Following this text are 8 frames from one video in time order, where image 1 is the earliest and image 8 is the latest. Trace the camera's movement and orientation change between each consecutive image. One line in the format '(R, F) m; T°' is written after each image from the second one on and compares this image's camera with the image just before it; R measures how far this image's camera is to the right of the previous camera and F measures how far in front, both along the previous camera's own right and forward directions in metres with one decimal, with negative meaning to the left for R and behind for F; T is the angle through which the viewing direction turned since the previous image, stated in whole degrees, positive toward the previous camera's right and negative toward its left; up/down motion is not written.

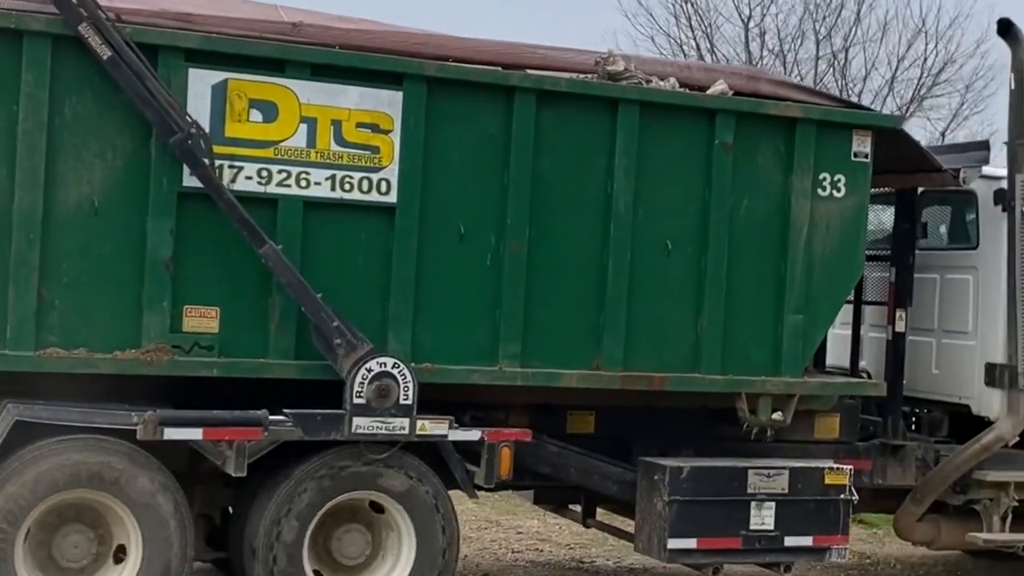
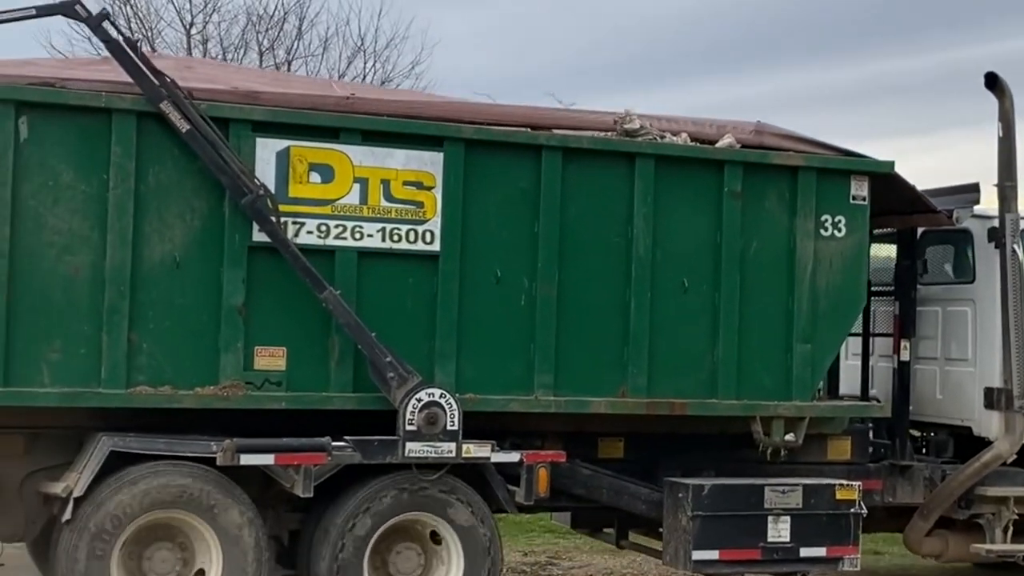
(0.0, -0.7) m; -1°
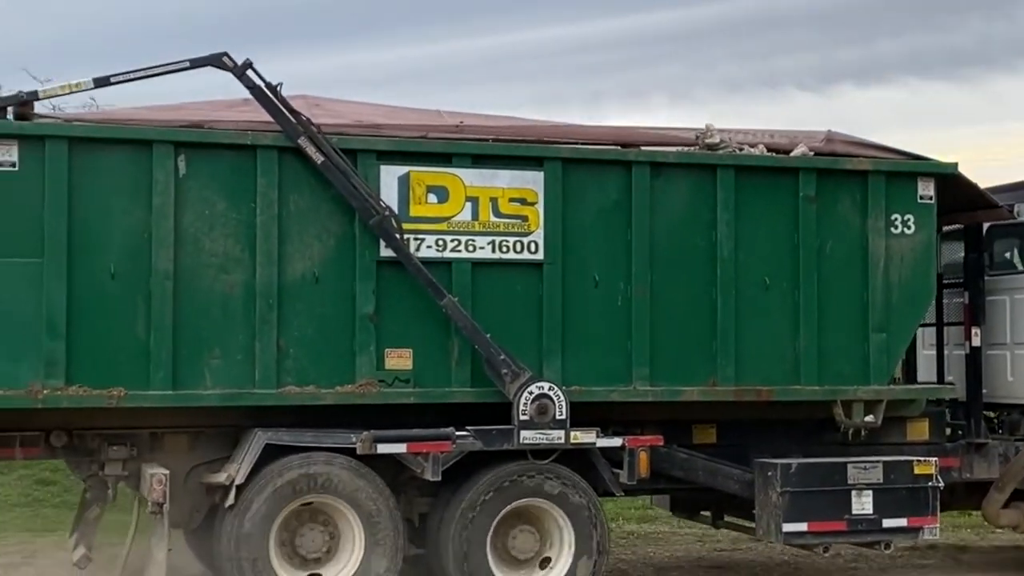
(-0.1, -0.8) m; -4°
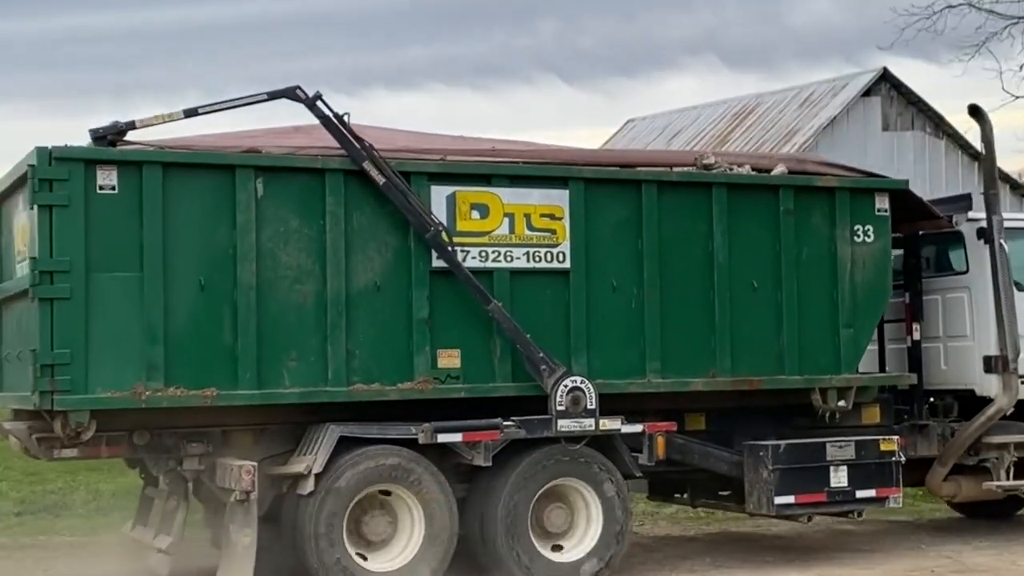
(-1.1, -0.8) m; +7°
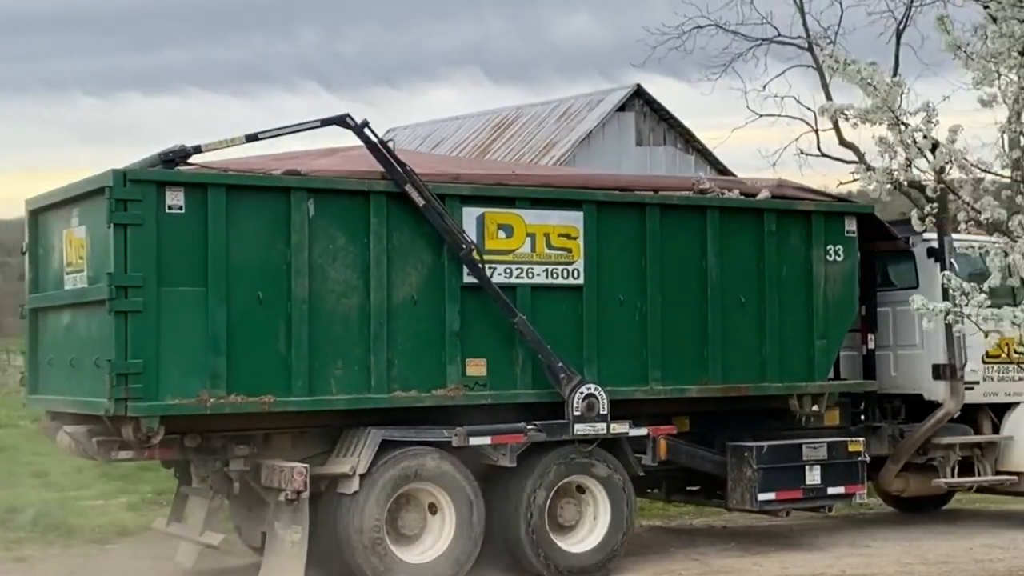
(-0.9, -0.6) m; +6°
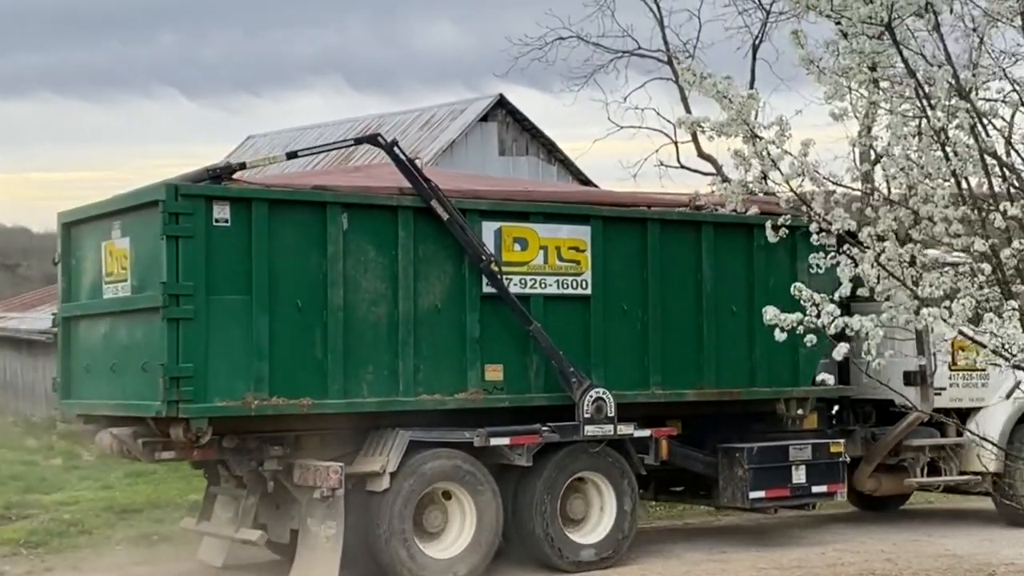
(-0.6, -0.5) m; +3°
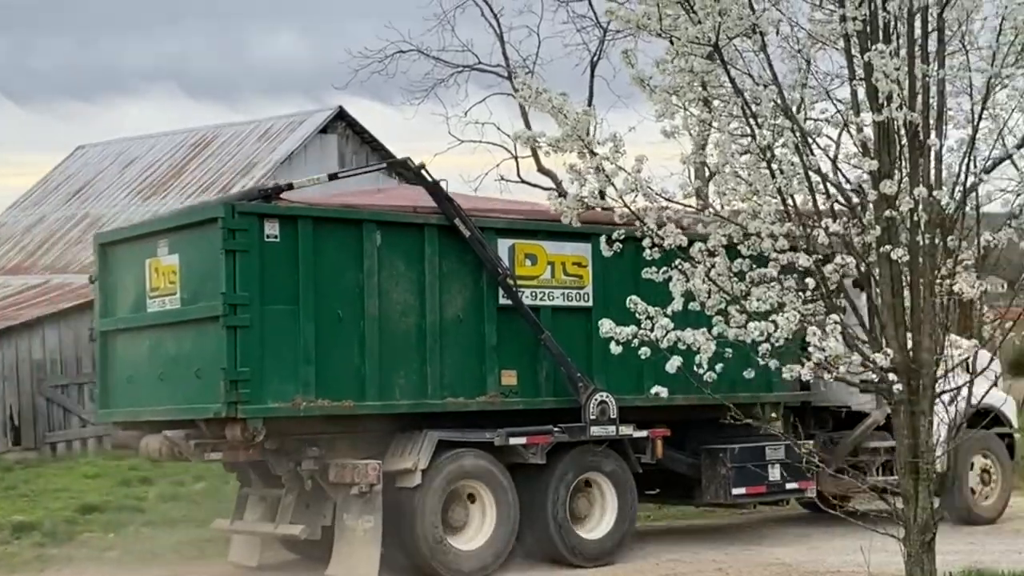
(-0.8, -0.8) m; +4°
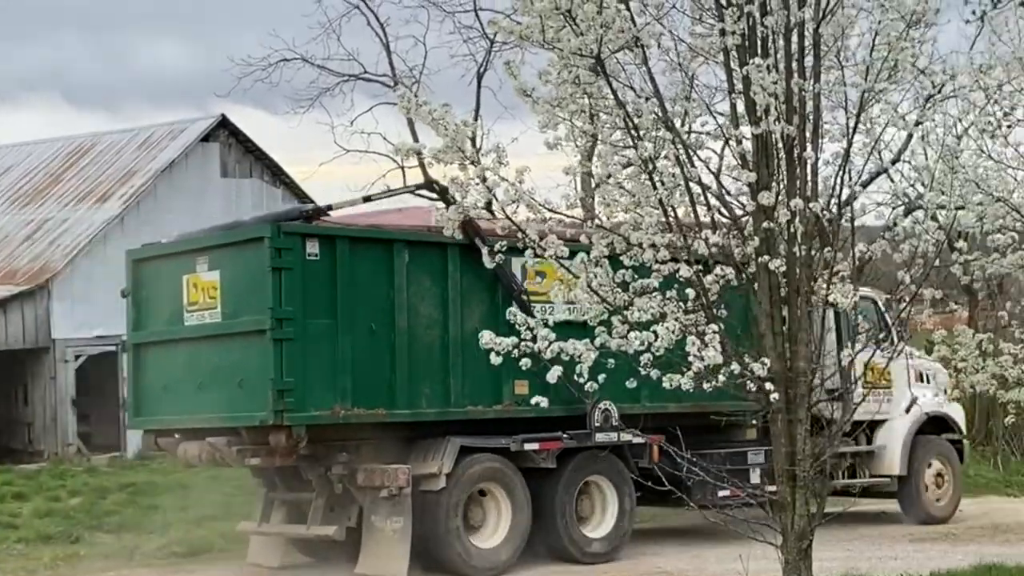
(-0.8, -0.6) m; +4°
